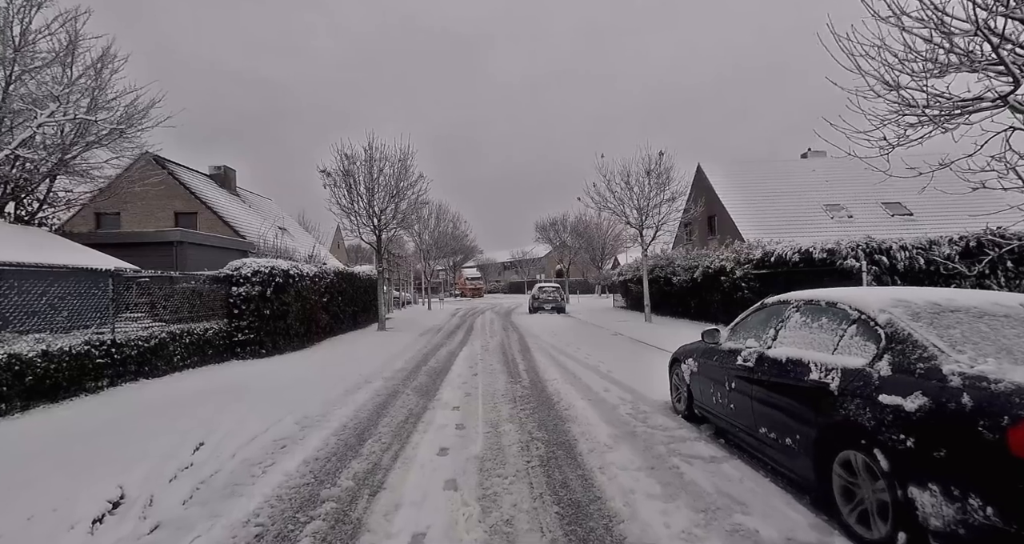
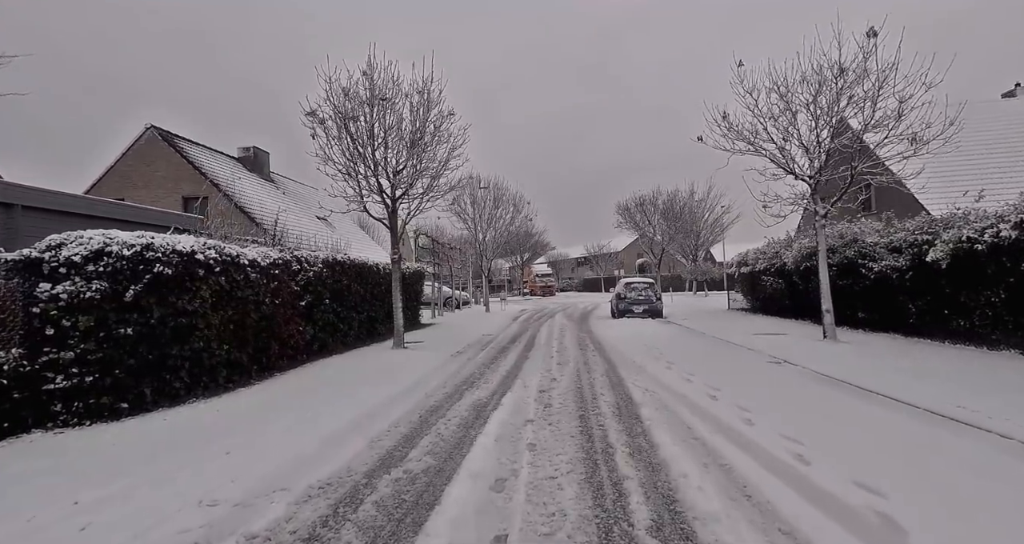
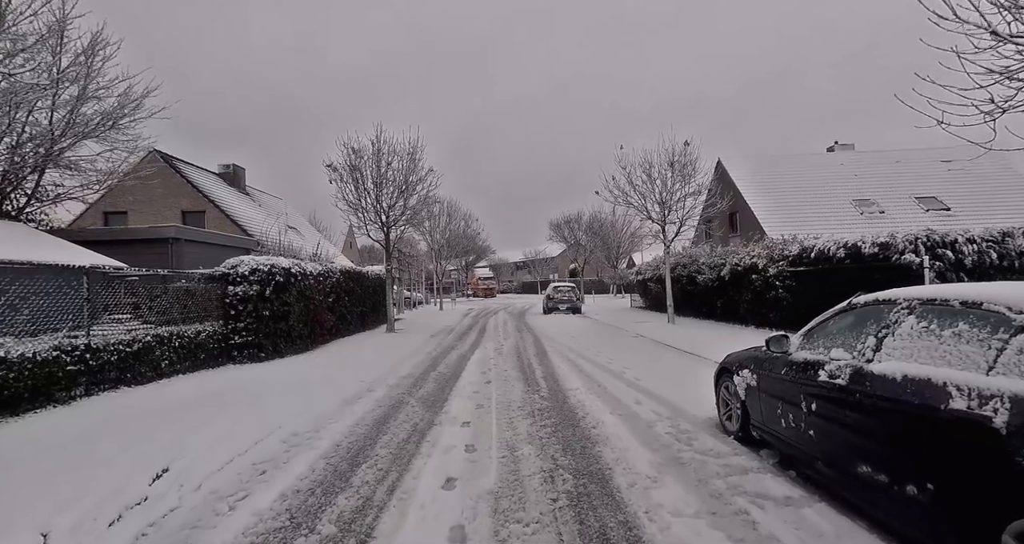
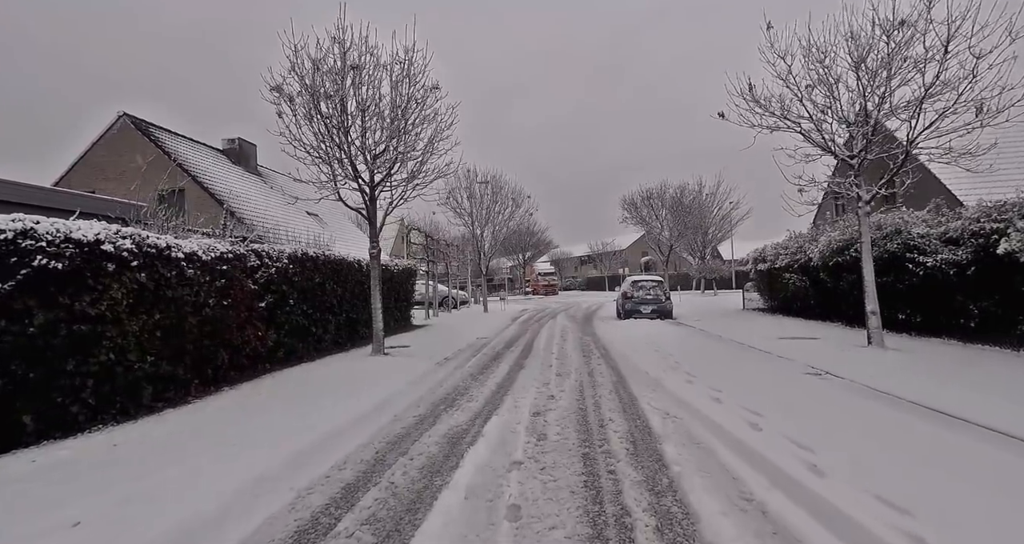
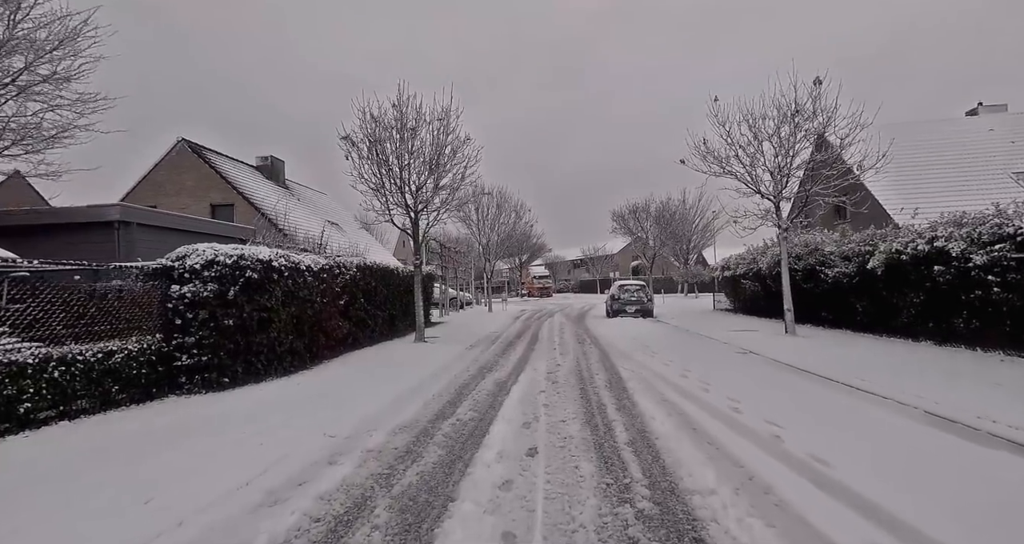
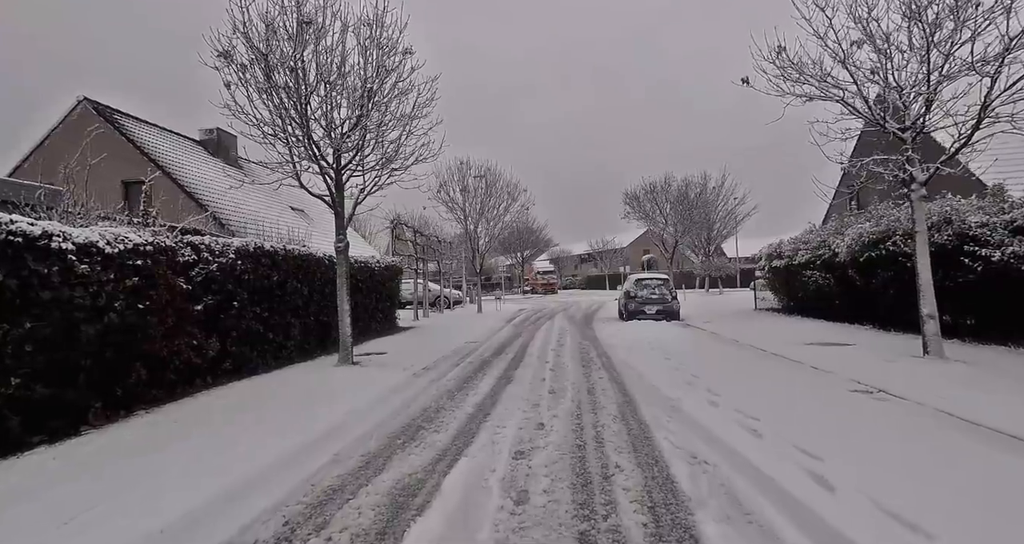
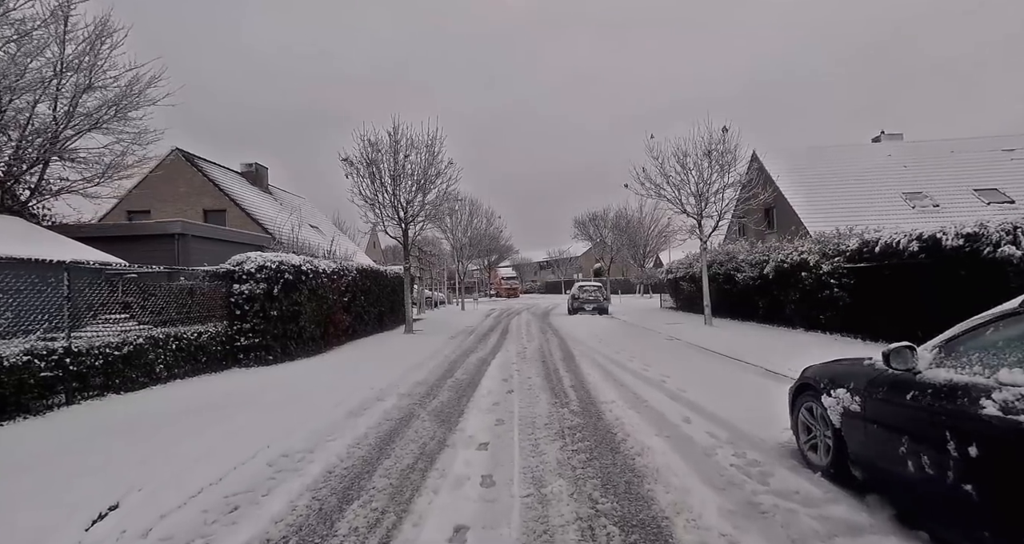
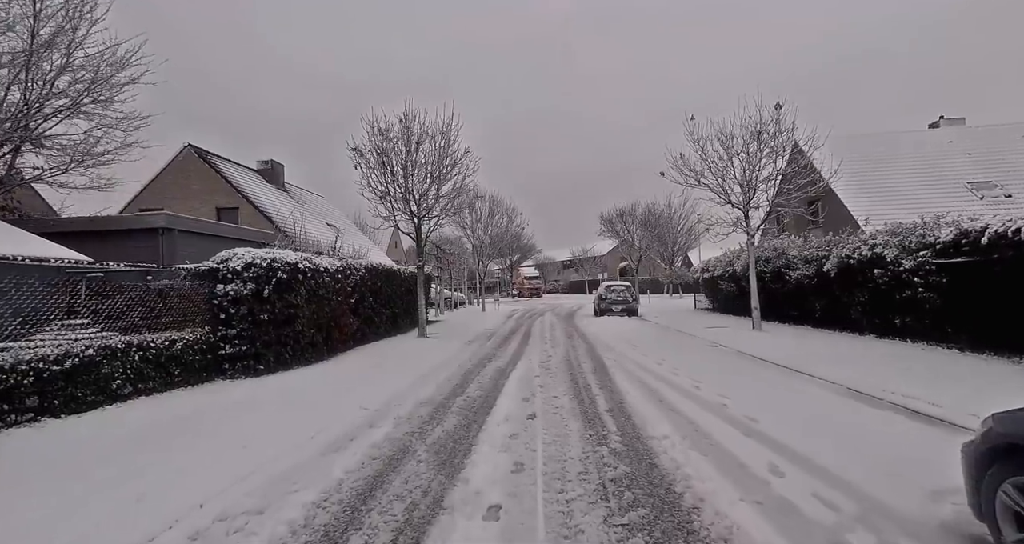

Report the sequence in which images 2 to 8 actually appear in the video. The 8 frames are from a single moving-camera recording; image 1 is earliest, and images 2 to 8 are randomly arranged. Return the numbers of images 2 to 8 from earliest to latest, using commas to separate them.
3, 7, 8, 5, 2, 4, 6
